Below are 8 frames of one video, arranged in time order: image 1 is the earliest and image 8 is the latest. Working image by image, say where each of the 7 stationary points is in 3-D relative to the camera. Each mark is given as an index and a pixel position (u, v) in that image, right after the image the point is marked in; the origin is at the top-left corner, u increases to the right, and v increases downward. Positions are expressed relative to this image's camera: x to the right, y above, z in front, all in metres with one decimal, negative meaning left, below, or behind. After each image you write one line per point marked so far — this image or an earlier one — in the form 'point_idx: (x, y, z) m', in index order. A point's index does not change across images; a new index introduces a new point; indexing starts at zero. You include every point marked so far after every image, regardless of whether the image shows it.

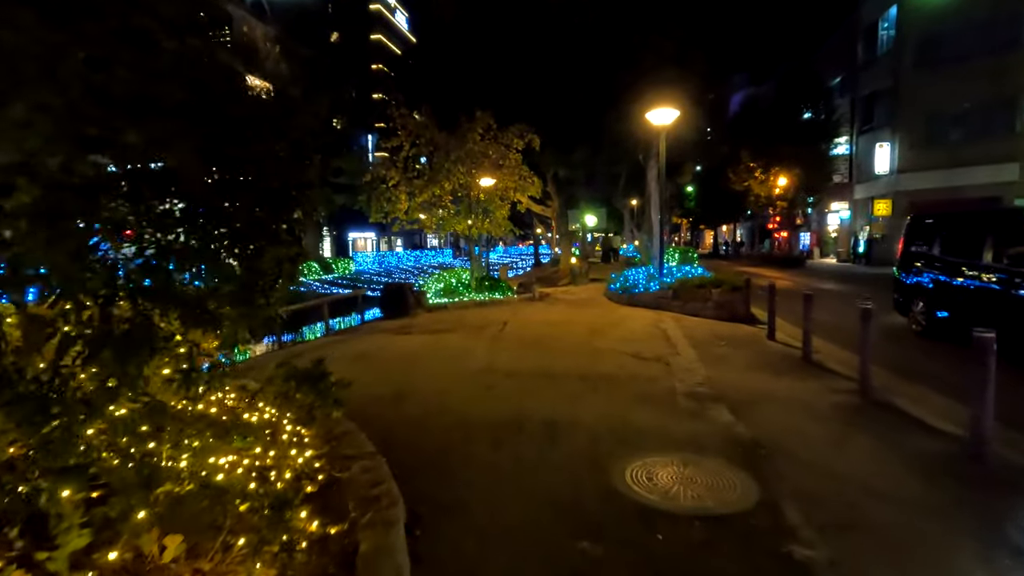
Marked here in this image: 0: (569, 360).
0: (+0.9, -1.1, +8.5) m
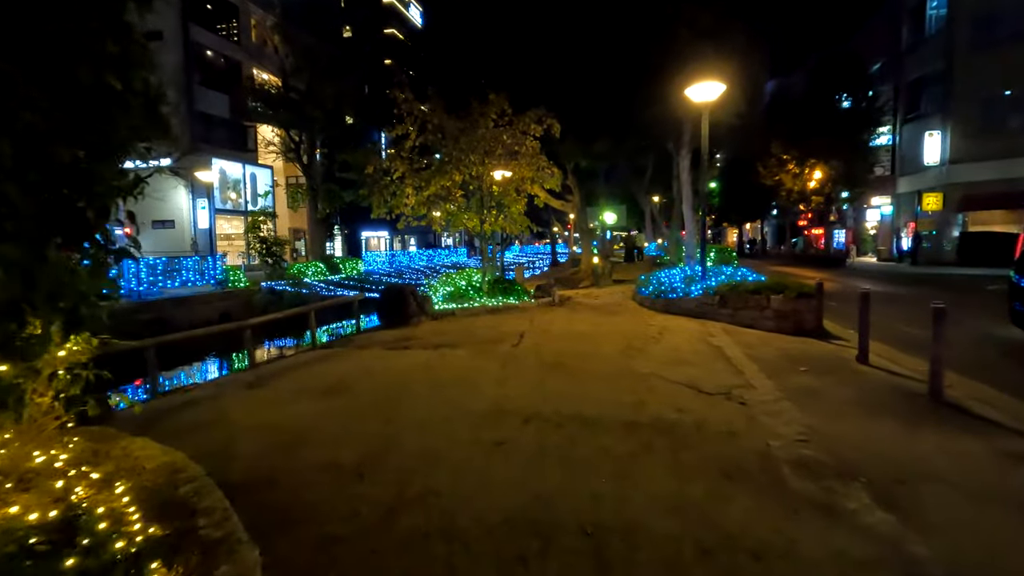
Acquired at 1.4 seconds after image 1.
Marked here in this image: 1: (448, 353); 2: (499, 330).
0: (+1.2, -1.3, +6.4) m
1: (-1.1, -1.2, +9.7) m
2: (-0.3, -1.0, +12.0) m
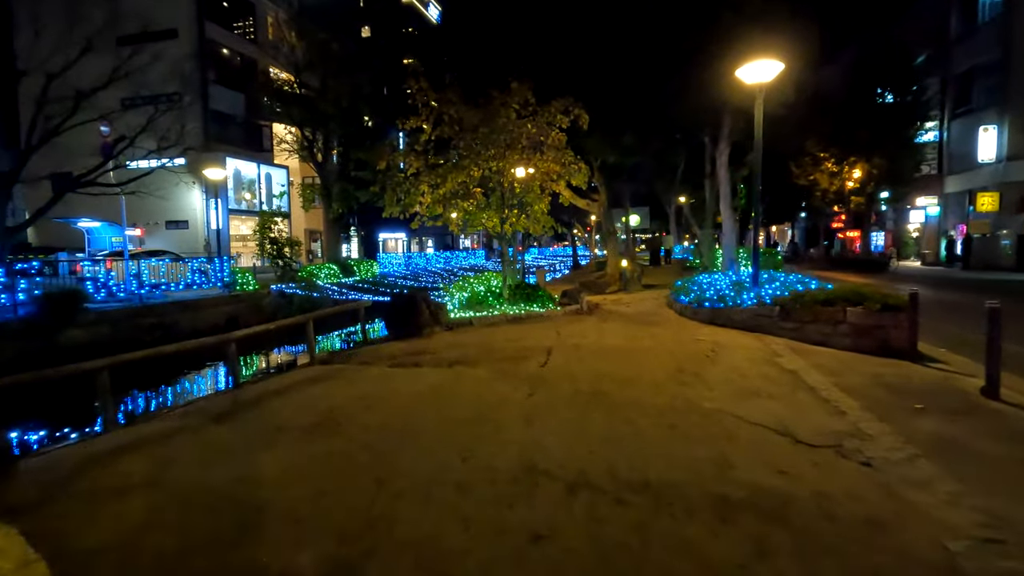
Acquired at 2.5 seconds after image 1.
0: (+1.5, -1.4, +4.8) m
1: (-0.7, -1.3, +8.2) m
2: (+0.2, -1.1, +10.5) m
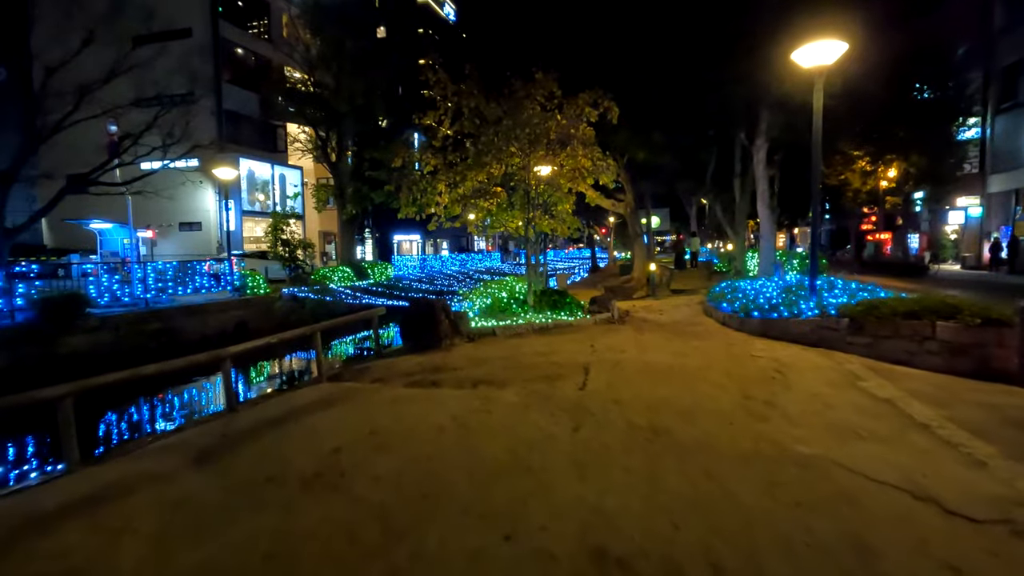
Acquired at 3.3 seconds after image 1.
0: (+1.9, -1.5, +3.7) m
1: (-0.2, -1.5, +7.1) m
2: (+0.8, -1.2, +9.4) m
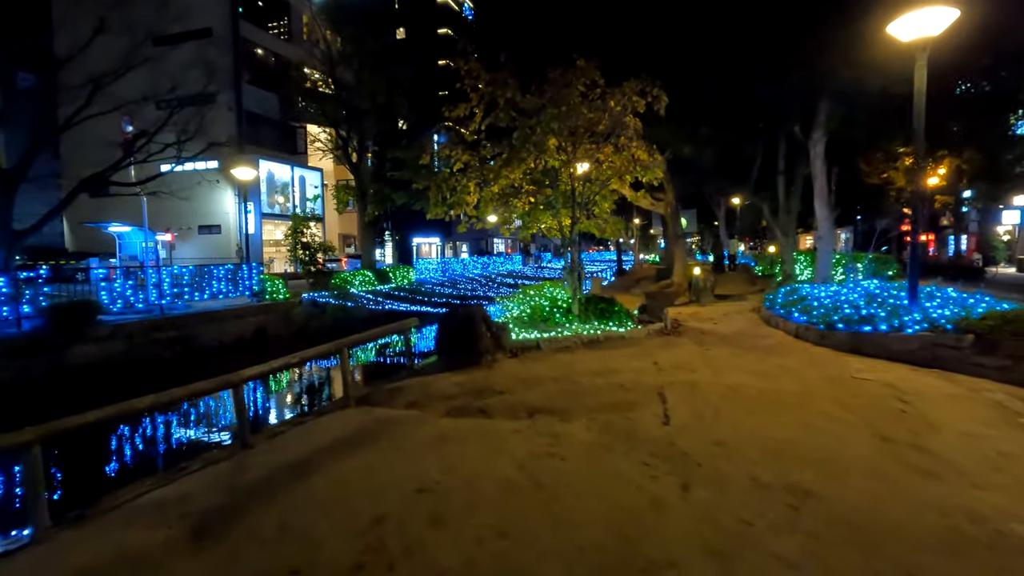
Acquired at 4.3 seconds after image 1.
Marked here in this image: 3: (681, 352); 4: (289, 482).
0: (+2.5, -1.7, +2.3) m
1: (+0.5, -1.6, +5.8) m
2: (+1.6, -1.4, +8.1) m
3: (+3.2, -1.2, +10.0) m
4: (-2.0, -1.7, +4.6) m
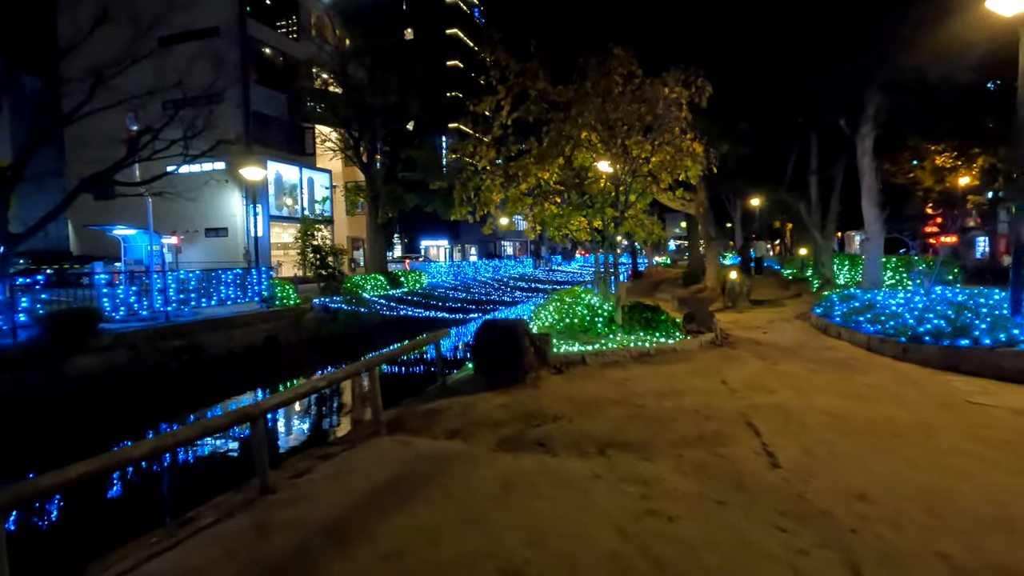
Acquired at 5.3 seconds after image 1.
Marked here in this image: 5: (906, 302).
0: (+3.2, -1.7, +1.2) m
1: (+1.2, -1.7, +4.7) m
2: (+2.3, -1.5, +7.0) m
3: (+3.9, -1.3, +8.9) m
4: (-1.3, -1.8, +3.6) m
5: (+8.0, -0.2, +10.9) m
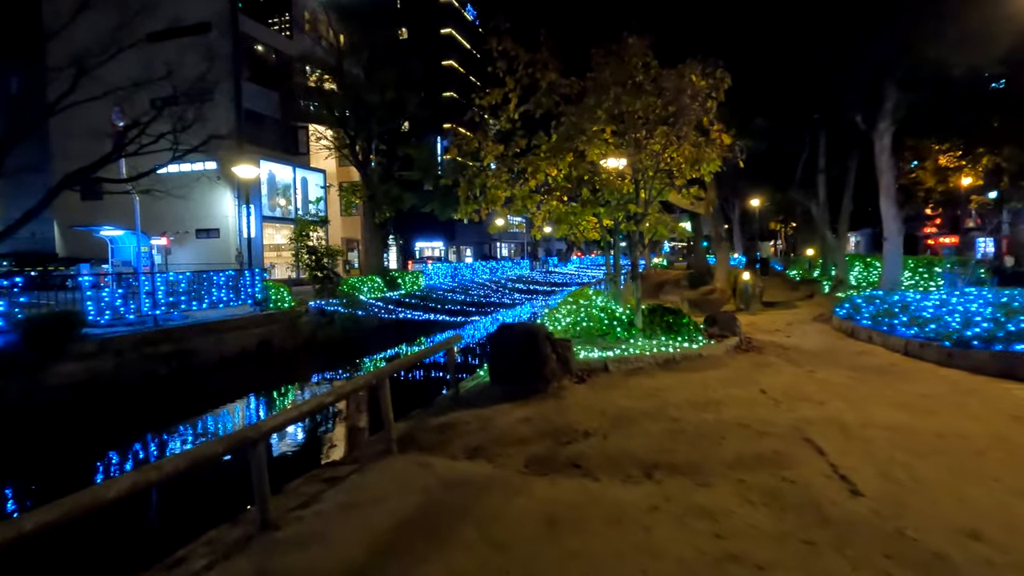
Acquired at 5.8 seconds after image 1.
0: (+3.6, -1.7, +0.6) m
1: (+1.6, -1.7, +4.1) m
2: (+2.6, -1.5, +6.3) m
3: (+4.2, -1.3, +8.3) m
4: (-0.9, -1.8, +2.9) m
5: (+8.3, -0.2, +10.3) m
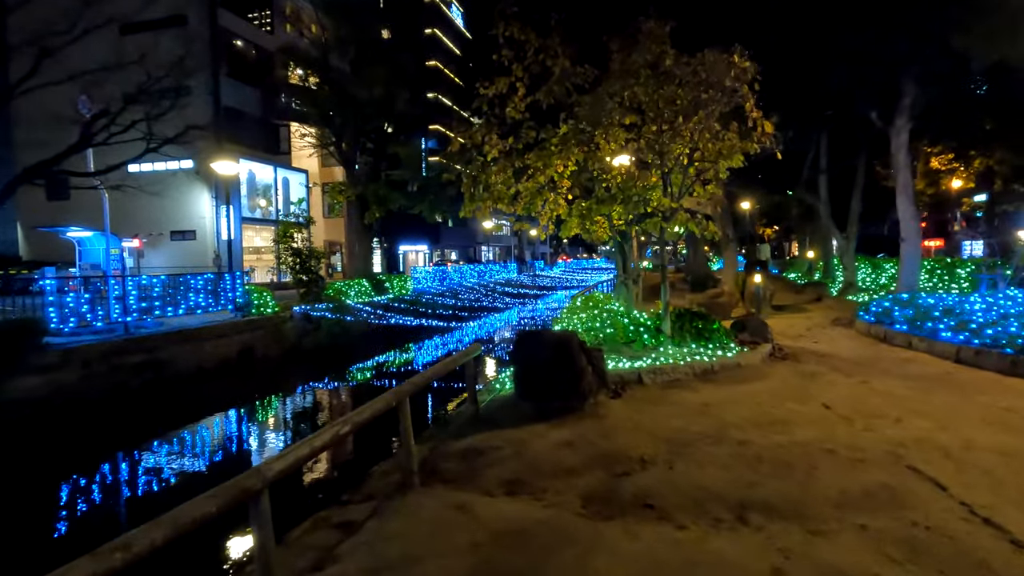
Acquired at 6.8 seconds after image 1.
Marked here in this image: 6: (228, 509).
0: (+4.2, -1.7, -0.2) m
1: (+2.1, -1.7, +3.2) m
2: (+3.1, -1.6, +5.5) m
3: (+4.6, -1.4, +7.5) m
4: (-0.3, -1.8, +1.9) m
5: (+8.6, -0.3, +9.7) m
6: (-1.6, -1.2, +3.0) m
